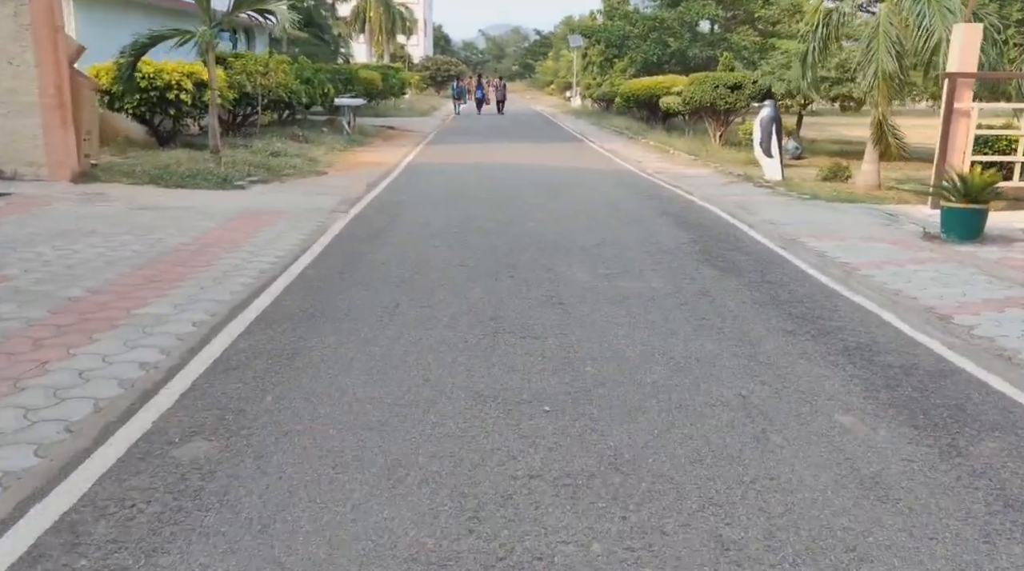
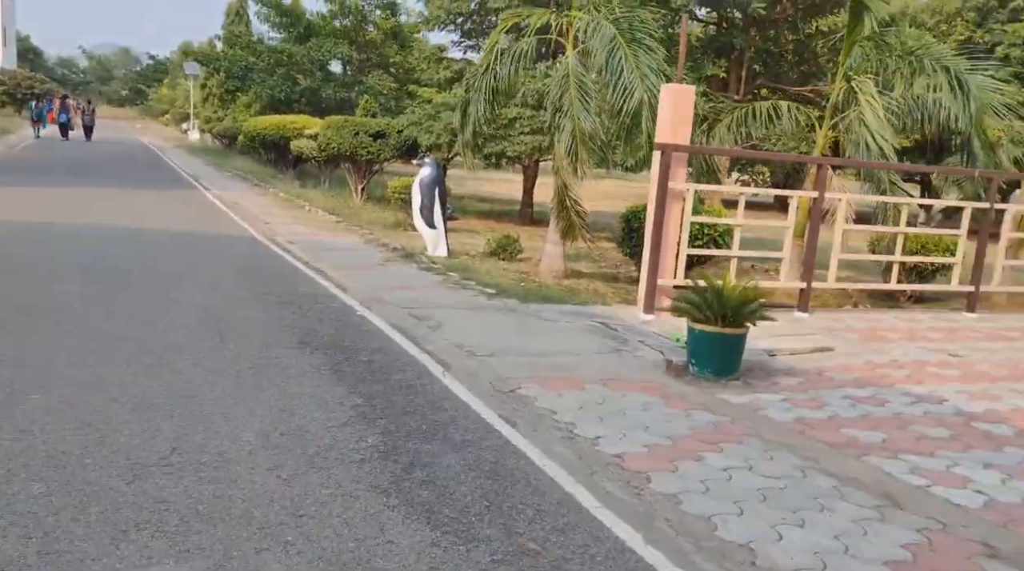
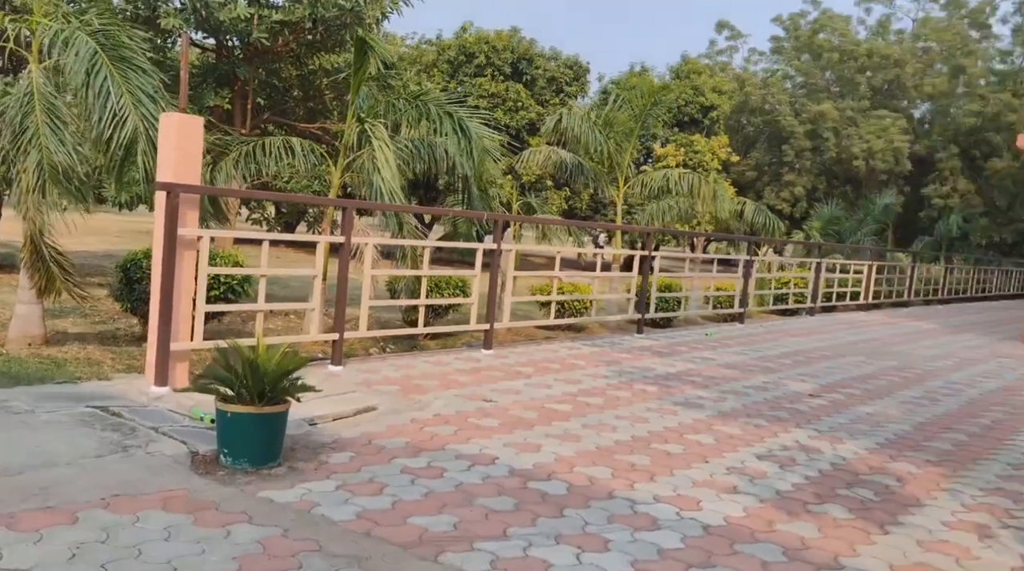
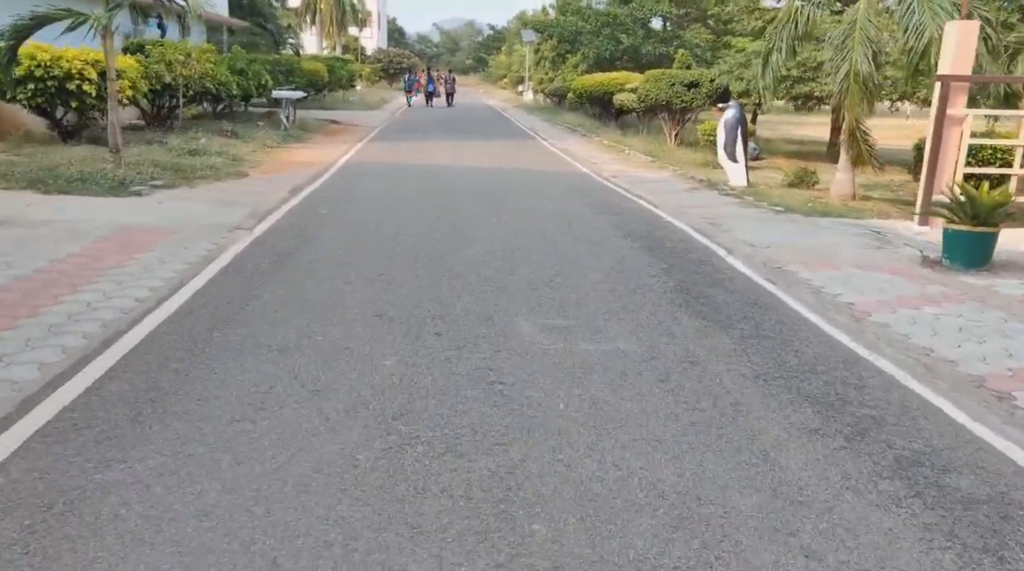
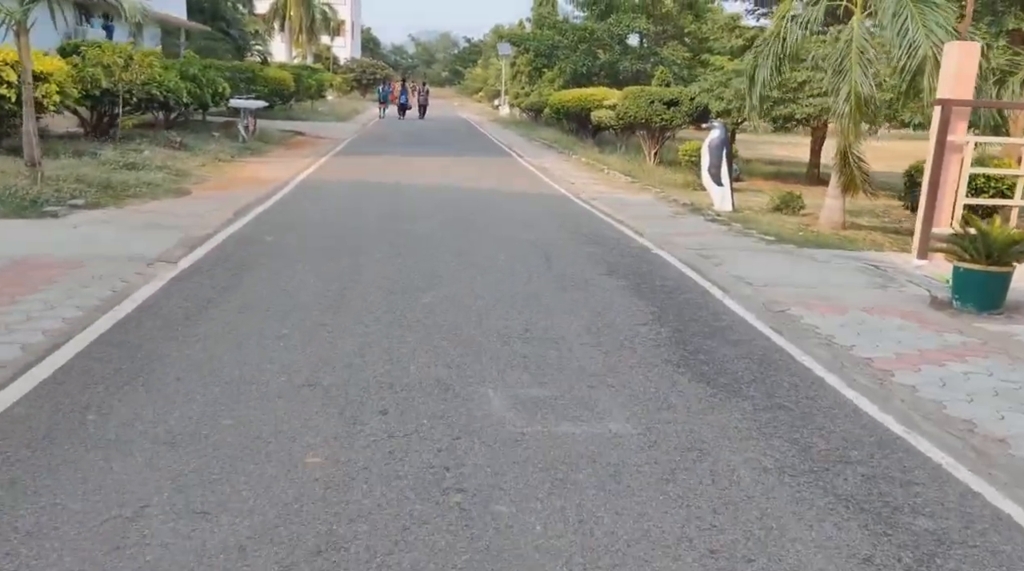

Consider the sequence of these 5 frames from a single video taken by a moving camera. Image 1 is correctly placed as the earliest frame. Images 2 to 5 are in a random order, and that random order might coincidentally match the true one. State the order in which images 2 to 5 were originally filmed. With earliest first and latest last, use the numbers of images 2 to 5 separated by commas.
4, 5, 2, 3
